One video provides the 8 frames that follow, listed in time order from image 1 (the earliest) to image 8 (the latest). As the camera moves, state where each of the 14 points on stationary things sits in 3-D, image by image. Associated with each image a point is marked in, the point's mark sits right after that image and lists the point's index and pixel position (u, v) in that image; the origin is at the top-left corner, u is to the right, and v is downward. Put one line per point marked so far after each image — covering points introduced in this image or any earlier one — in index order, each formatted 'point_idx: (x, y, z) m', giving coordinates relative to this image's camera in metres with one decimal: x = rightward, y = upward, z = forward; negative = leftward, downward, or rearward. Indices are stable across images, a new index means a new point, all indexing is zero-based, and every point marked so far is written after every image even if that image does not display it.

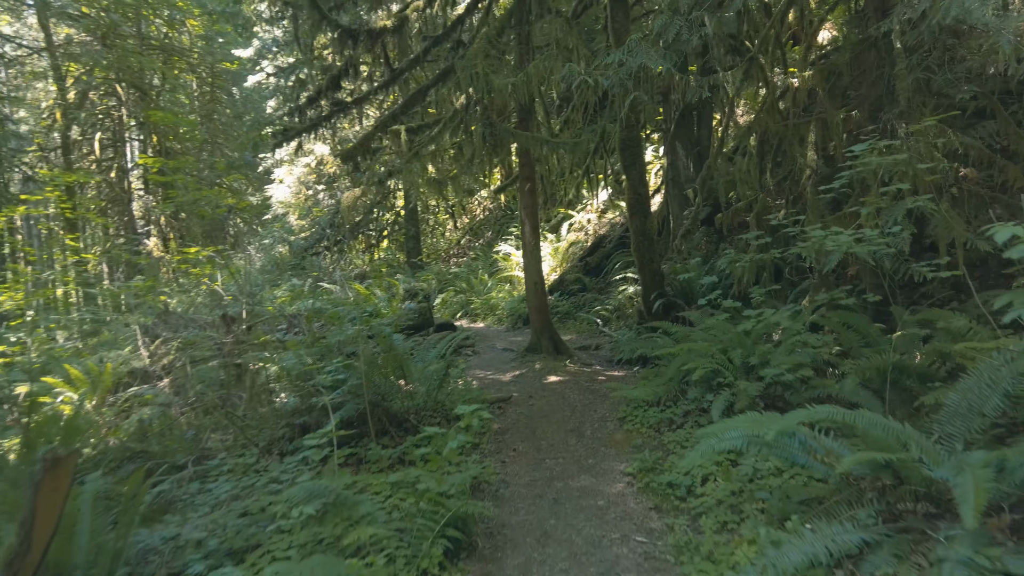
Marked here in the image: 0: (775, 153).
0: (+2.3, +1.2, +6.4) m
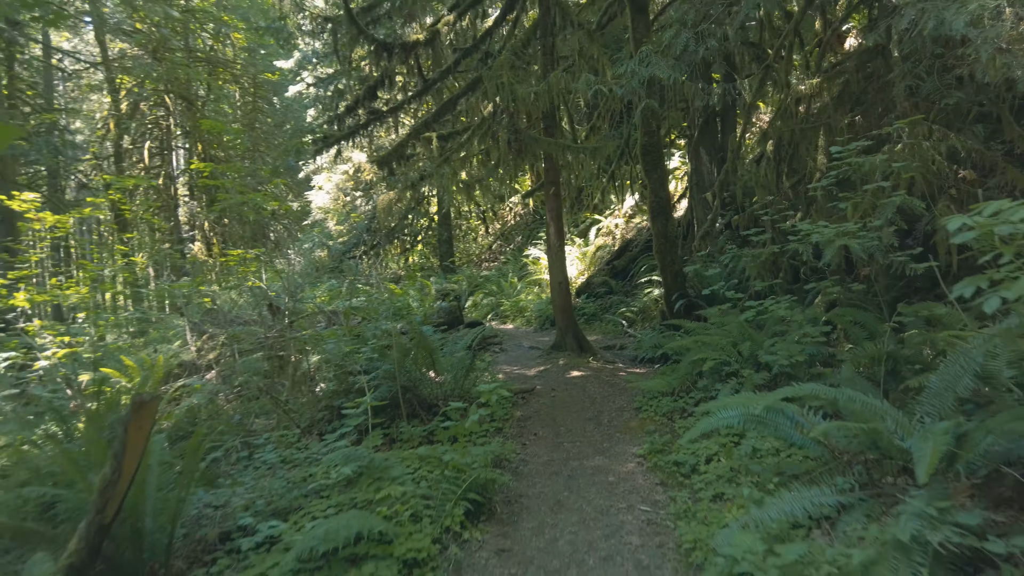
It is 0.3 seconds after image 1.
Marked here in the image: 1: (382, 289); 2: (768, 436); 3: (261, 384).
0: (+2.5, +1.2, +6.6) m
1: (-1.2, 0.0, +7.0) m
2: (+1.3, -0.7, +3.7) m
3: (-1.9, -0.7, +5.7) m
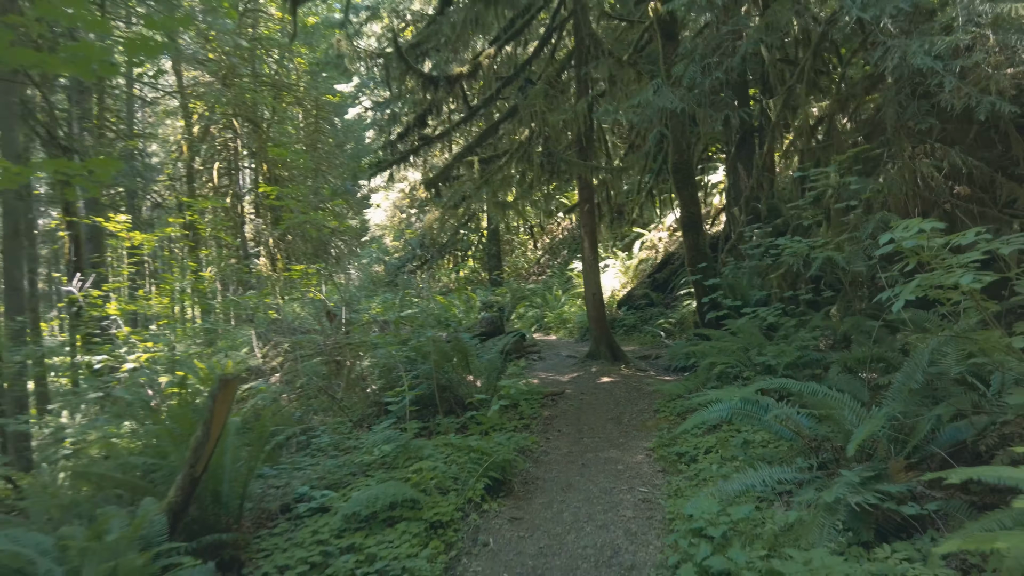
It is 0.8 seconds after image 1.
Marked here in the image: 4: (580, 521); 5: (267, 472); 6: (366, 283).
0: (+2.8, +1.1, +7.0) m
1: (-0.9, -0.1, +7.6) m
2: (+1.4, -0.8, +4.1) m
3: (-1.6, -0.8, +6.4) m
4: (+0.3, -1.1, +3.6) m
5: (-1.4, -1.1, +4.3) m
6: (-1.7, 0.0, +8.4) m
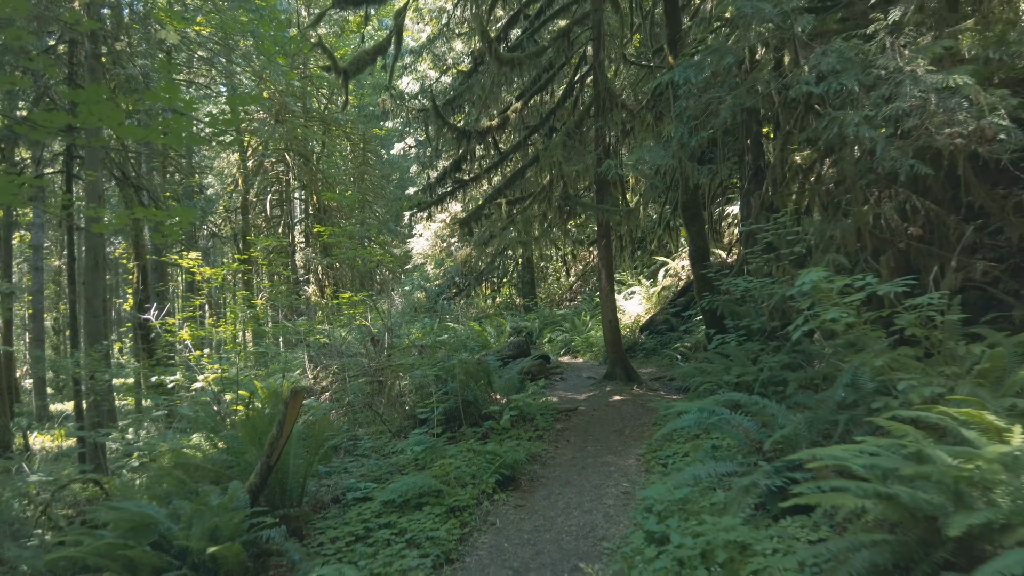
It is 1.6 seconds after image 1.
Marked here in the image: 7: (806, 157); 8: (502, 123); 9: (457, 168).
0: (+3.0, +0.8, +7.8) m
1: (-0.6, -0.4, +8.6) m
2: (+1.4, -1.0, +4.9) m
3: (-1.5, -1.1, +7.3) m
4: (+0.3, -1.3, +4.4) m
5: (-1.3, -1.3, +5.3) m
6: (-1.4, -0.3, +9.4) m
7: (+2.6, +1.1, +6.5) m
8: (-0.1, +2.2, +9.8) m
9: (-0.7, +1.6, +10.2) m
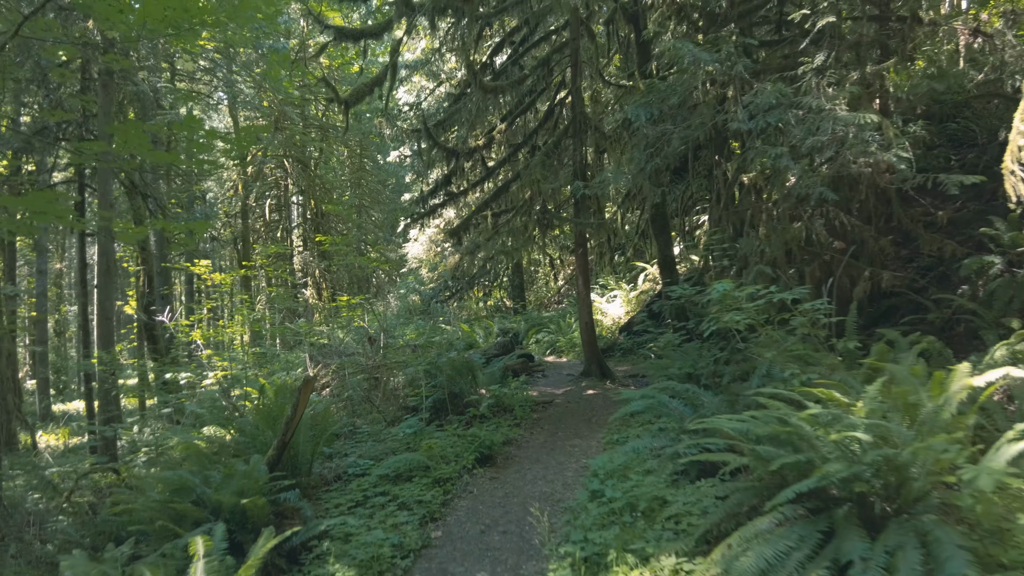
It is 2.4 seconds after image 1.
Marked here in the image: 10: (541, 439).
0: (+2.8, +0.7, +8.7) m
1: (-0.8, -0.5, +9.4) m
2: (+1.2, -1.0, +5.8) m
3: (-1.6, -1.2, +8.2) m
4: (+0.2, -1.3, +5.3) m
5: (-1.5, -1.3, +6.1) m
6: (-1.6, -0.4, +10.3) m
7: (+2.4, +1.1, +7.4) m
8: (-0.3, +2.1, +10.6) m
9: (-0.9, +1.6, +11.0) m
10: (+0.3, -1.3, +6.7) m
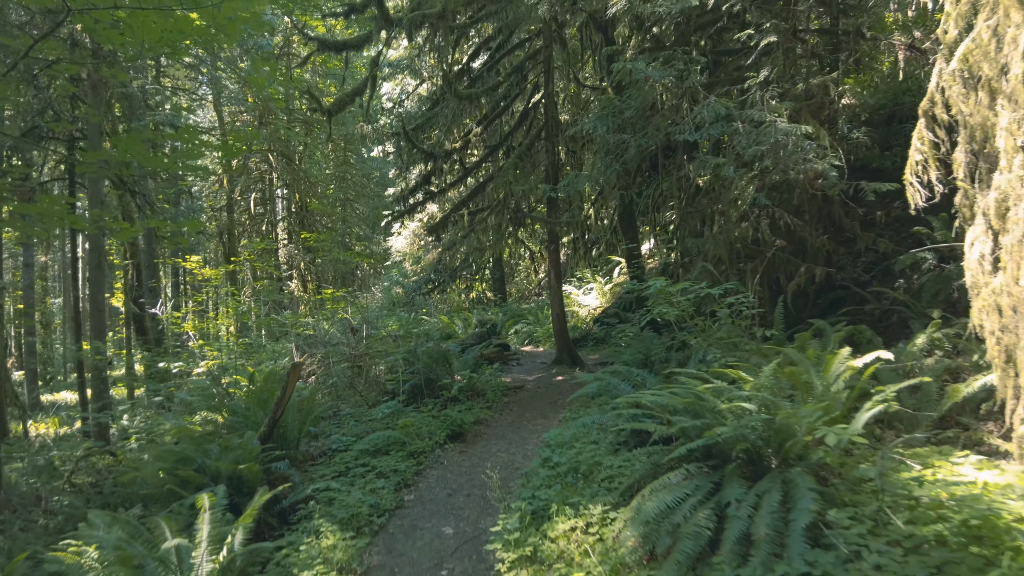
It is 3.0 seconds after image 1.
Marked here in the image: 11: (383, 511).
0: (+2.5, +0.8, +9.3) m
1: (-1.1, -0.4, +10.0) m
2: (+1.0, -1.0, +6.5) m
3: (-2.0, -1.1, +8.8) m
4: (-0.1, -1.3, +5.9) m
5: (-1.8, -1.3, +6.7) m
6: (-1.9, -0.3, +10.9) m
7: (+2.1, +1.1, +8.0) m
8: (-0.7, +2.2, +11.2) m
9: (-1.3, +1.7, +11.6) m
10: (0.0, -1.3, +7.4) m
11: (-0.8, -1.4, +4.8) m
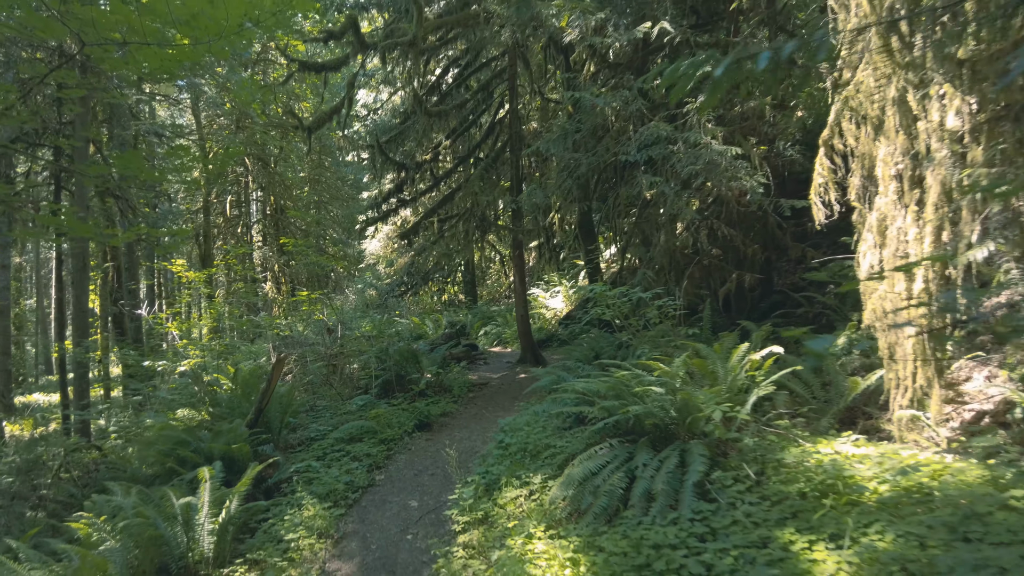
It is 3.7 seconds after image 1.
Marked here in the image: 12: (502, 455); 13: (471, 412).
0: (+2.0, +0.7, +10.1) m
1: (-1.6, -0.5, +10.7) m
2: (+0.6, -1.0, +7.2) m
3: (-2.4, -1.1, +9.4) m
4: (-0.5, -1.3, +6.6) m
5: (-2.2, -1.3, +7.4) m
6: (-2.4, -0.3, +11.5) m
7: (+1.7, +1.1, +8.8) m
8: (-1.2, +2.1, +11.9) m
9: (-1.8, +1.6, +12.3) m
10: (-0.4, -1.3, +8.1) m
11: (-1.1, -1.5, +5.5) m
12: (-0.1, -1.2, +5.3) m
13: (-0.4, -1.3, +7.8) m
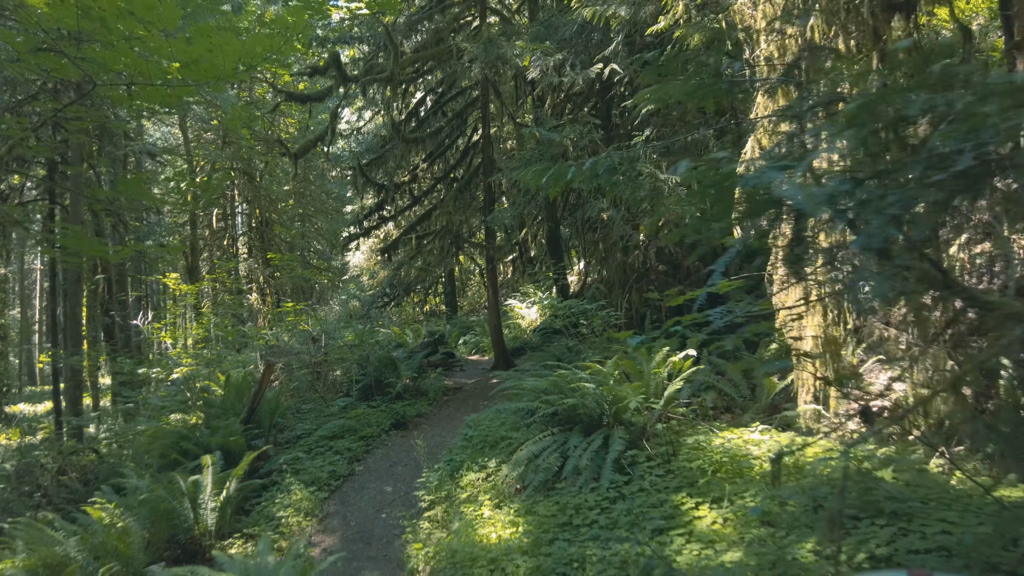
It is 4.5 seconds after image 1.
0: (+1.6, +0.6, +11.0) m
1: (-2.0, -0.6, +11.5) m
2: (+0.2, -1.2, +8.0) m
3: (-2.8, -1.3, +10.2) m
4: (-0.8, -1.5, +7.4) m
5: (-2.5, -1.5, +8.1) m
6: (-2.9, -0.5, +12.3) m
7: (+1.3, +0.9, +9.7) m
8: (-1.7, +1.9, +12.8) m
9: (-2.3, +1.4, +13.1) m
10: (-0.8, -1.5, +8.9) m
11: (-1.5, -1.6, +6.3) m
12: (-0.4, -1.3, +6.1) m
13: (-0.8, -1.4, +8.6) m
